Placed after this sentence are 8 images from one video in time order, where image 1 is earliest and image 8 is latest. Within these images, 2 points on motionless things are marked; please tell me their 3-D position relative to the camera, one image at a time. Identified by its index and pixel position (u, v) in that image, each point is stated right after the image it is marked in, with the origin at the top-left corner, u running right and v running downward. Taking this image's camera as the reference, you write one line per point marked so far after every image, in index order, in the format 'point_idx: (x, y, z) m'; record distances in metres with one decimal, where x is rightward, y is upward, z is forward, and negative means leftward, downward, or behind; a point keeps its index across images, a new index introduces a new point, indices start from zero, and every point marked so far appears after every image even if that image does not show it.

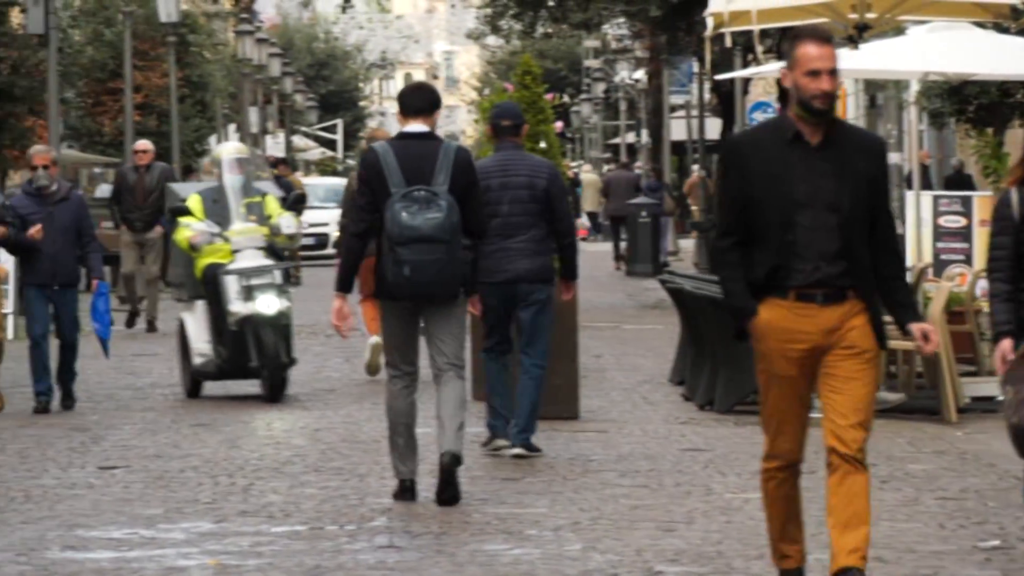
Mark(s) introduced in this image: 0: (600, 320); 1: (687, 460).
0: (+0.8, -0.3, +19.0) m
1: (+1.0, -1.0, +13.3) m
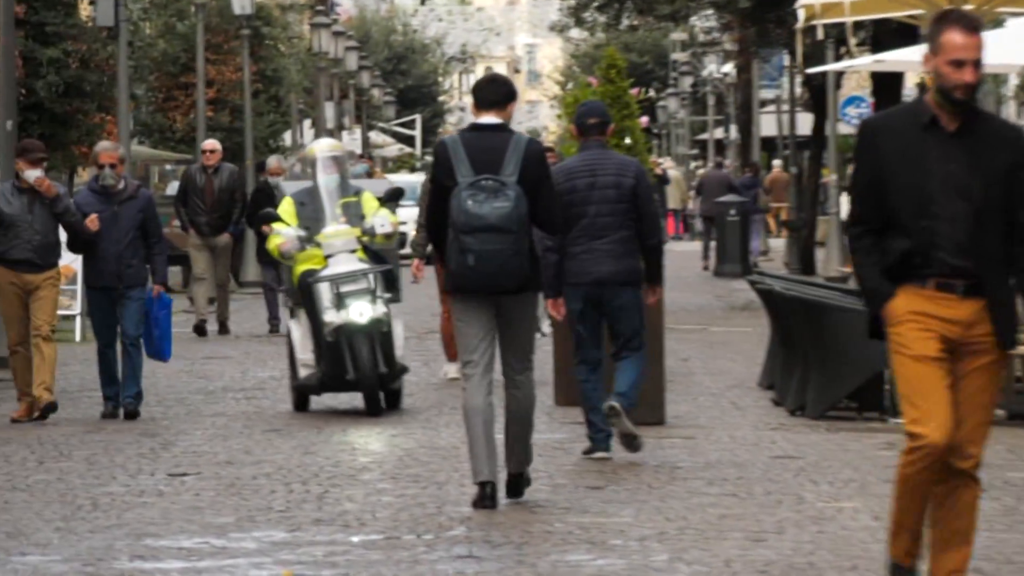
0: (+1.4, -0.3, +18.4) m
1: (+1.4, -1.0, +12.8) m
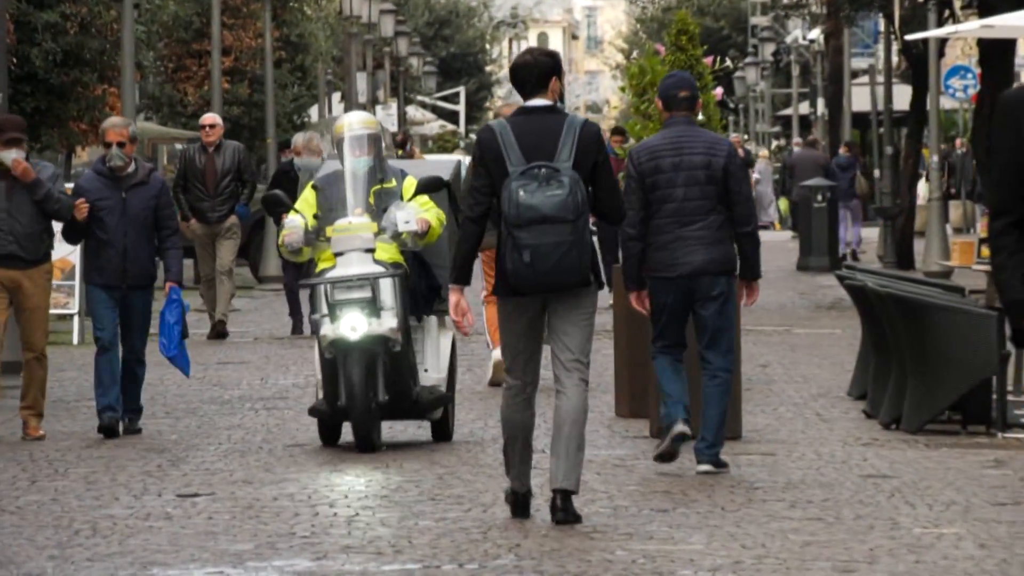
0: (+1.8, -0.2, +16.8) m
1: (+1.7, -1.0, +11.2) m
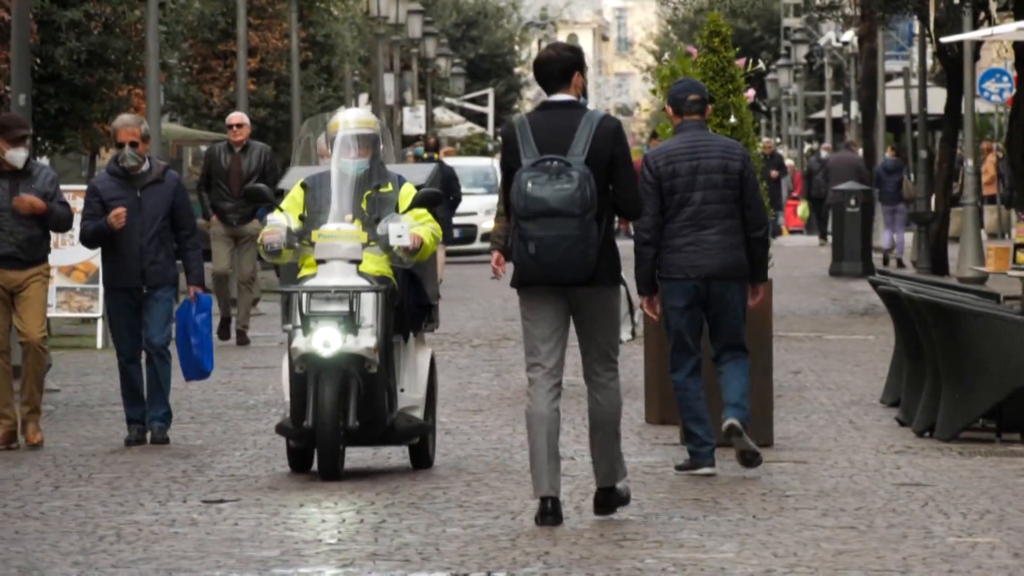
0: (+2.0, -0.3, +16.6) m
1: (+1.8, -1.0, +11.0) m
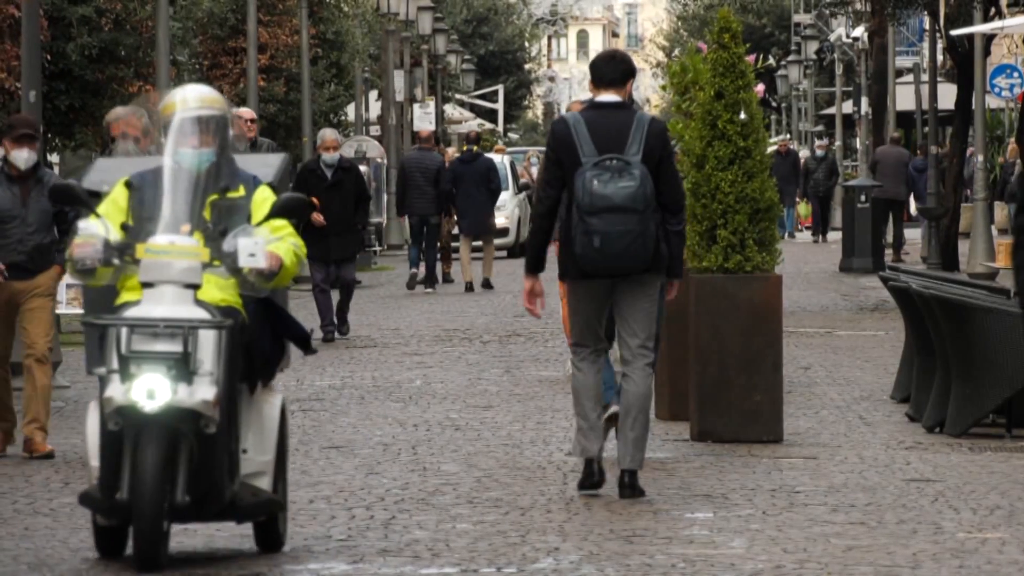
0: (+2.1, -0.2, +16.6) m
1: (+1.9, -1.0, +11.0) m
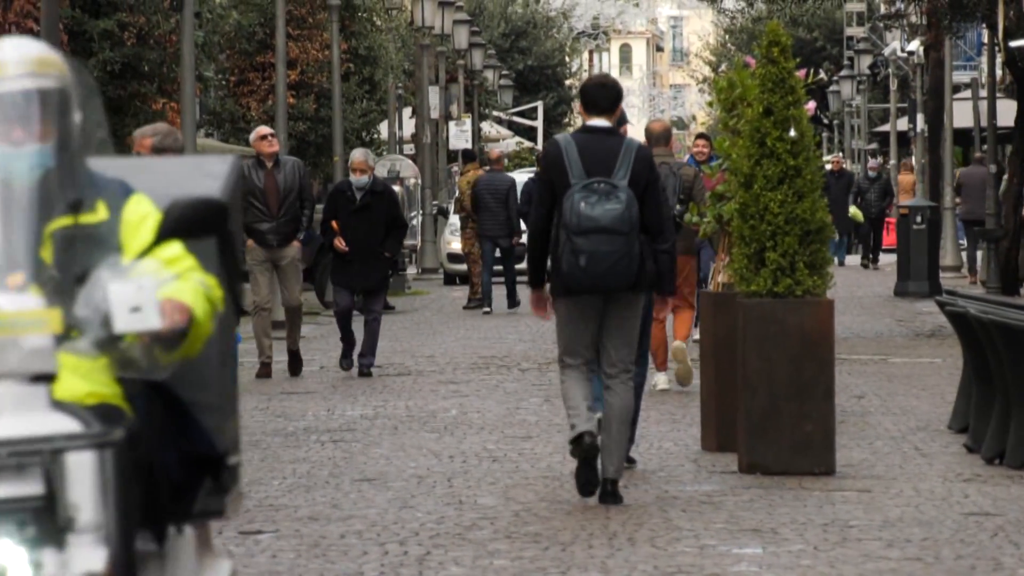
0: (+2.4, -0.4, +16.1) m
1: (+2.0, -1.1, +10.5) m
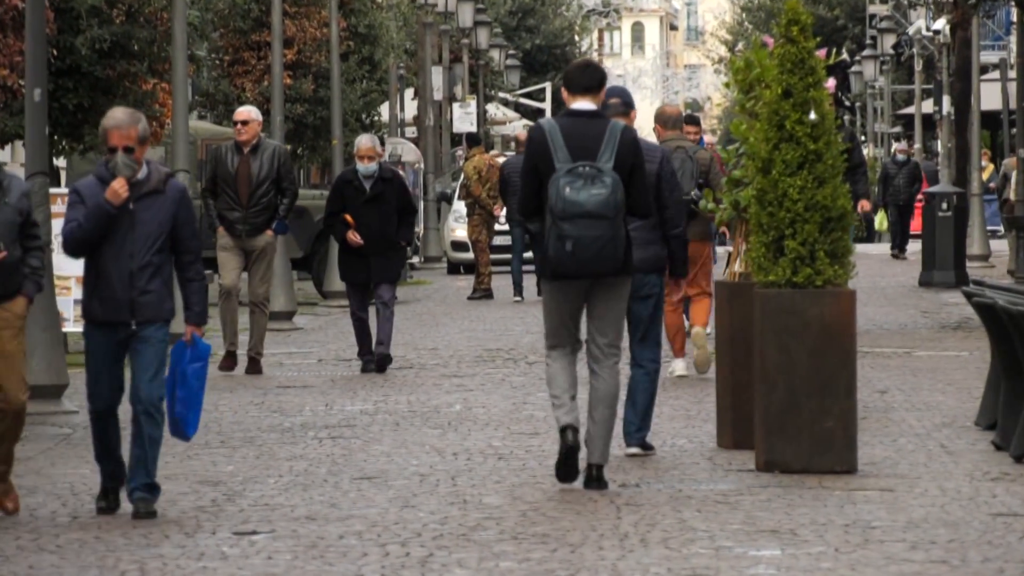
0: (+2.4, -0.4, +15.6) m
1: (+2.1, -1.0, +10.0) m
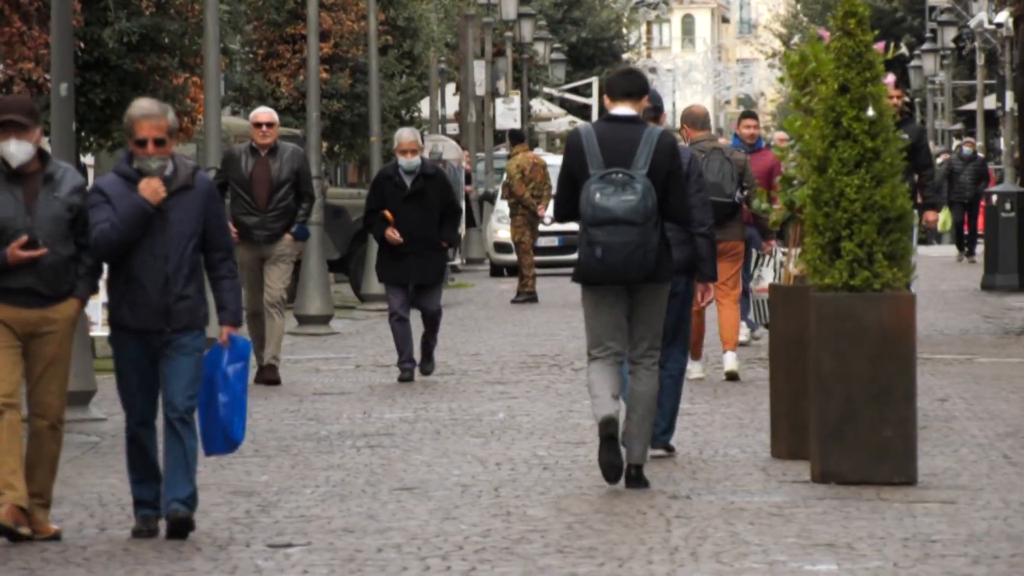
0: (+2.7, -0.4, +15.2) m
1: (+2.3, -1.0, +9.5) m
